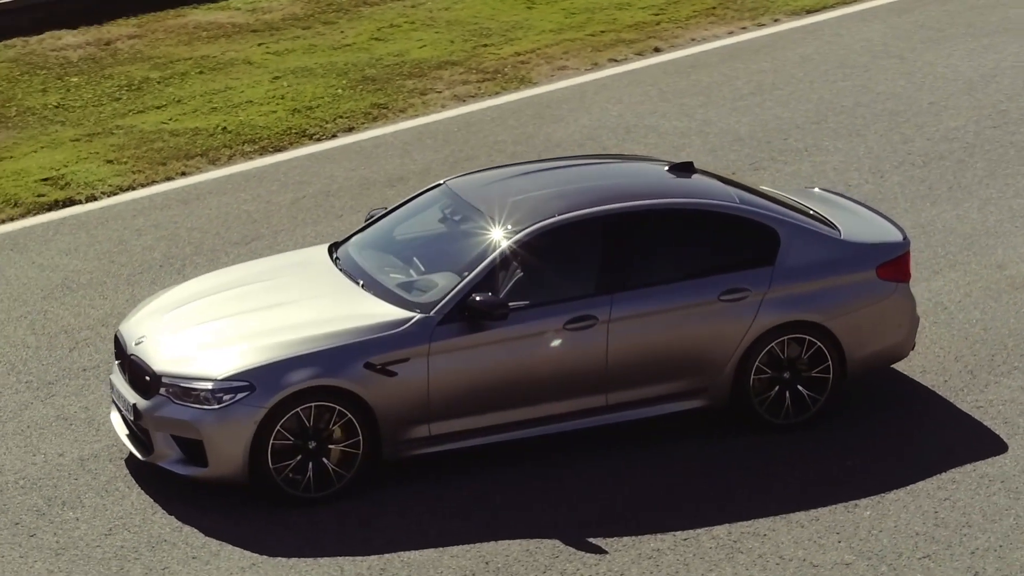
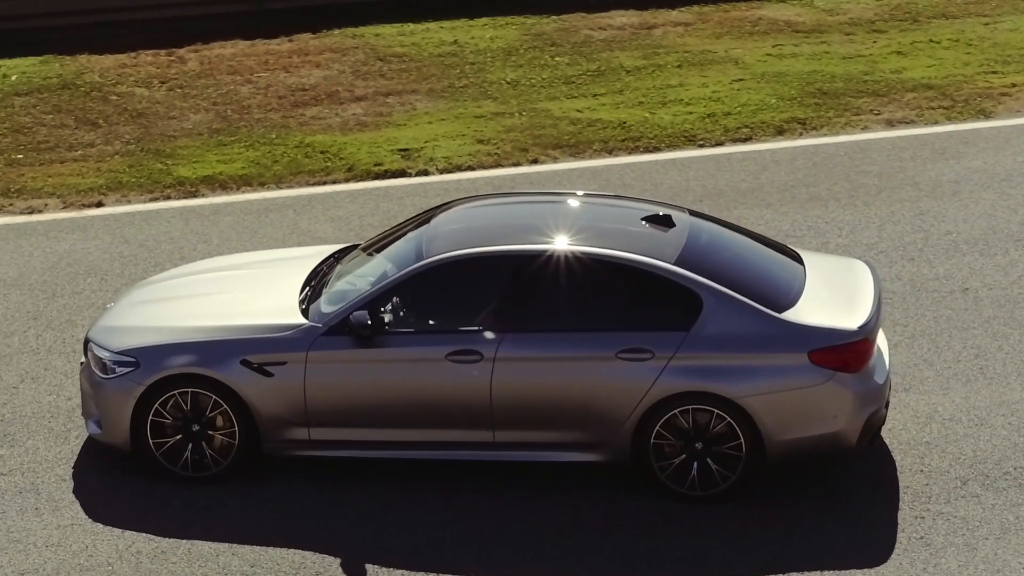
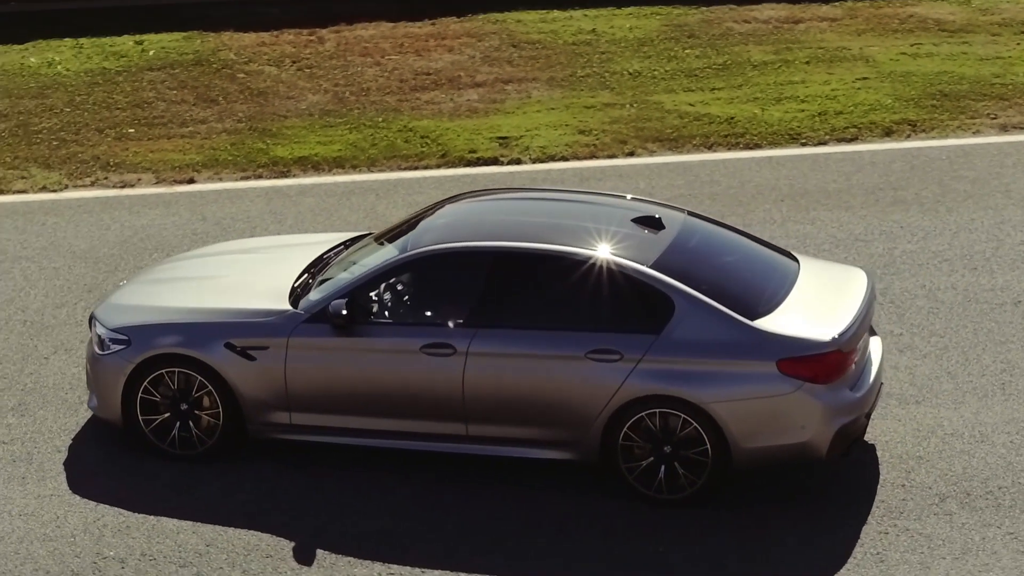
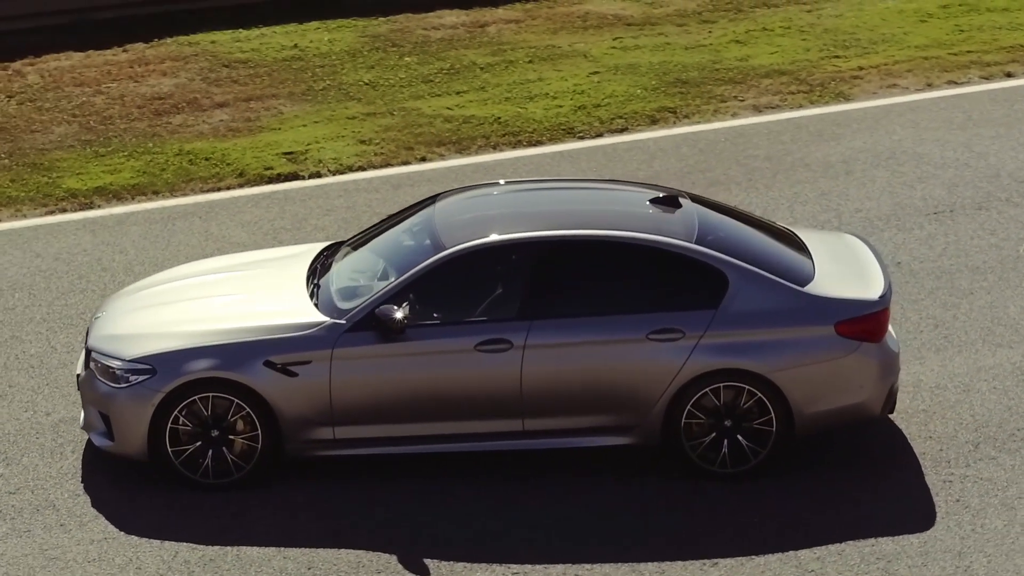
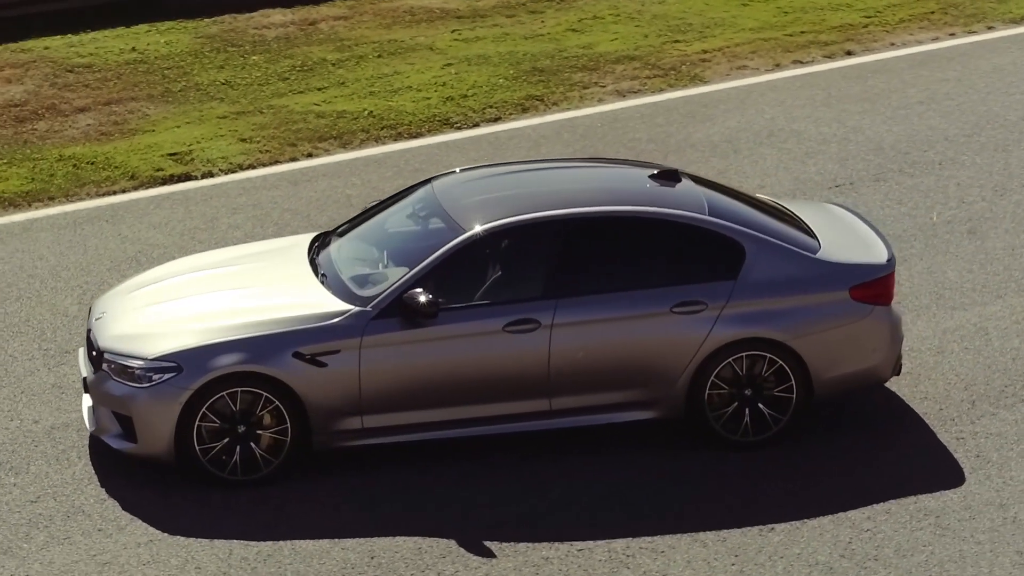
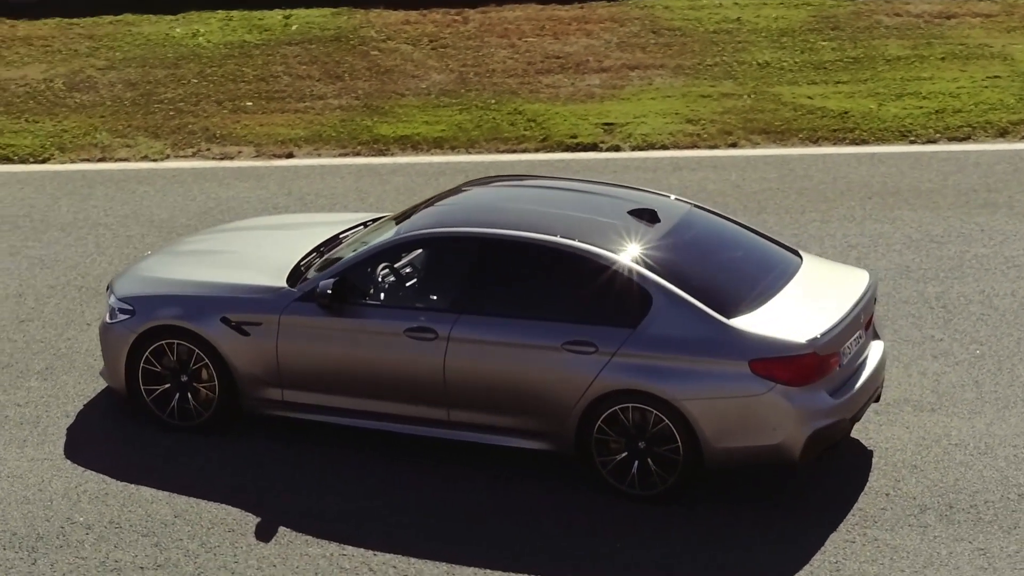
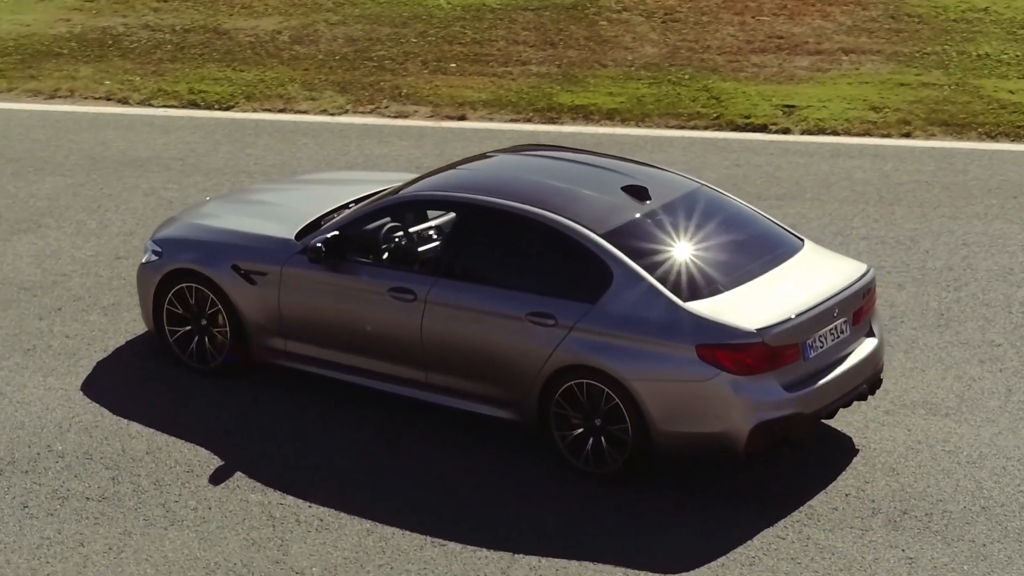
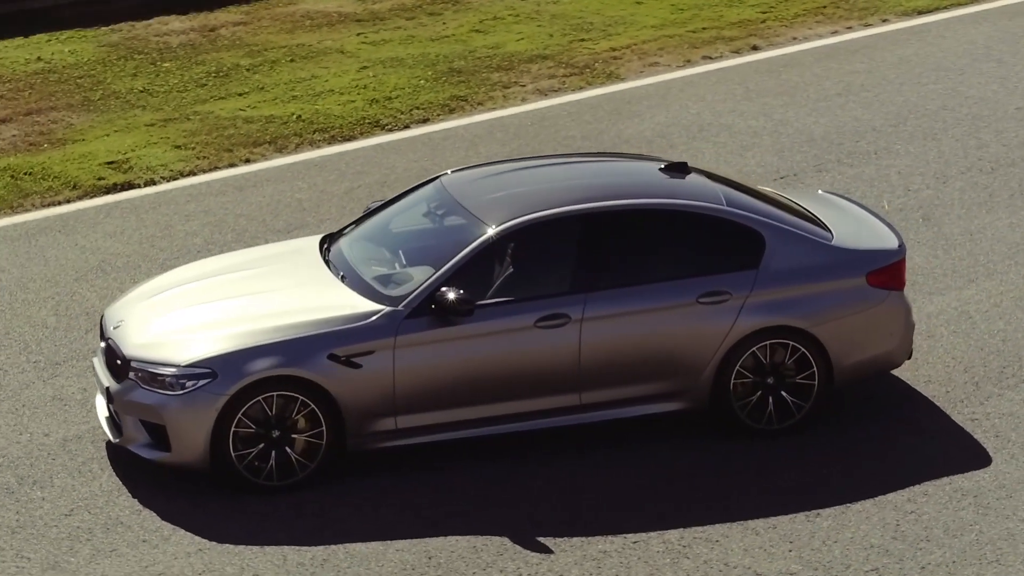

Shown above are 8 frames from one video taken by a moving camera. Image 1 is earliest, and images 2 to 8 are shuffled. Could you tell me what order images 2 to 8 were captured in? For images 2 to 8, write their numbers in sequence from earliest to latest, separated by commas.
8, 5, 4, 2, 3, 6, 7
